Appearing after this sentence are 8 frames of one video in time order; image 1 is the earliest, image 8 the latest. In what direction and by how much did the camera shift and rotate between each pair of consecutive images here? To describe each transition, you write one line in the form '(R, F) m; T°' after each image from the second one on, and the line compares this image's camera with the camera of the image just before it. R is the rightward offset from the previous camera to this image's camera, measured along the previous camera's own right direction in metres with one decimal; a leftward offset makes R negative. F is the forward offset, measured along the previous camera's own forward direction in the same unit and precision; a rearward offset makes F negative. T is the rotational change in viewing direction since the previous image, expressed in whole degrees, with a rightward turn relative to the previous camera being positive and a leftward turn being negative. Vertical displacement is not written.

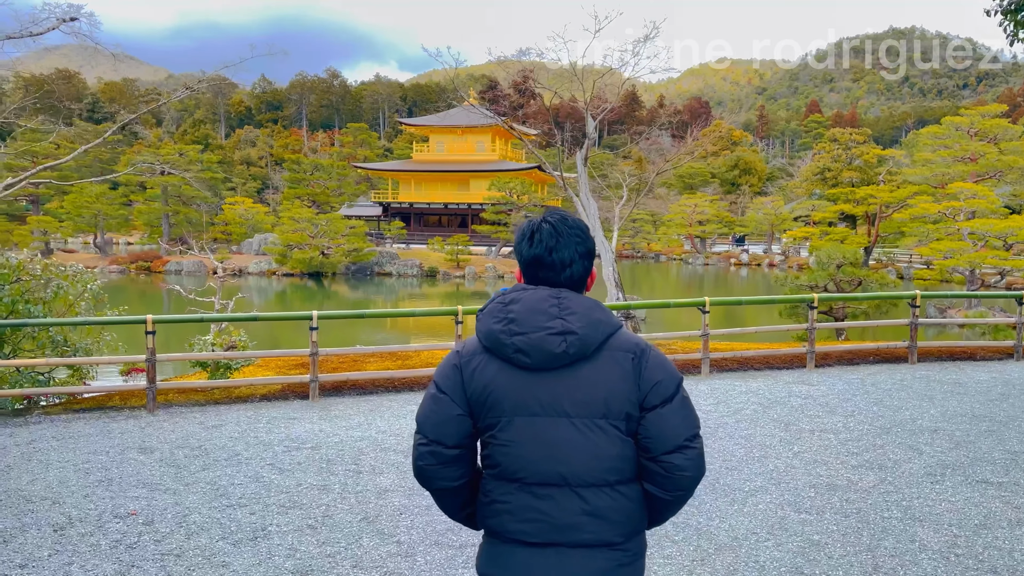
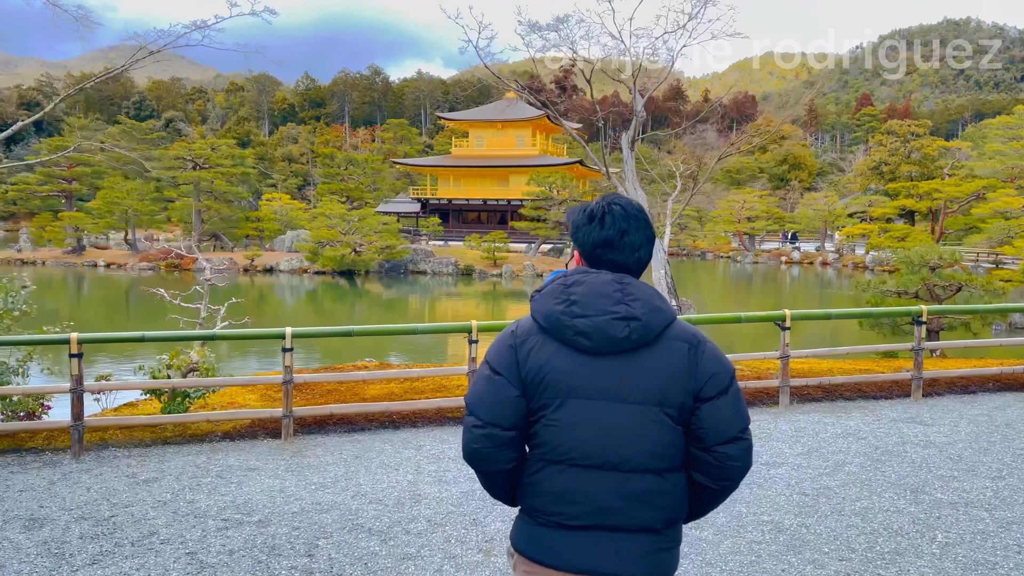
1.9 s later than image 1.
(0.0, +0.8) m; -3°
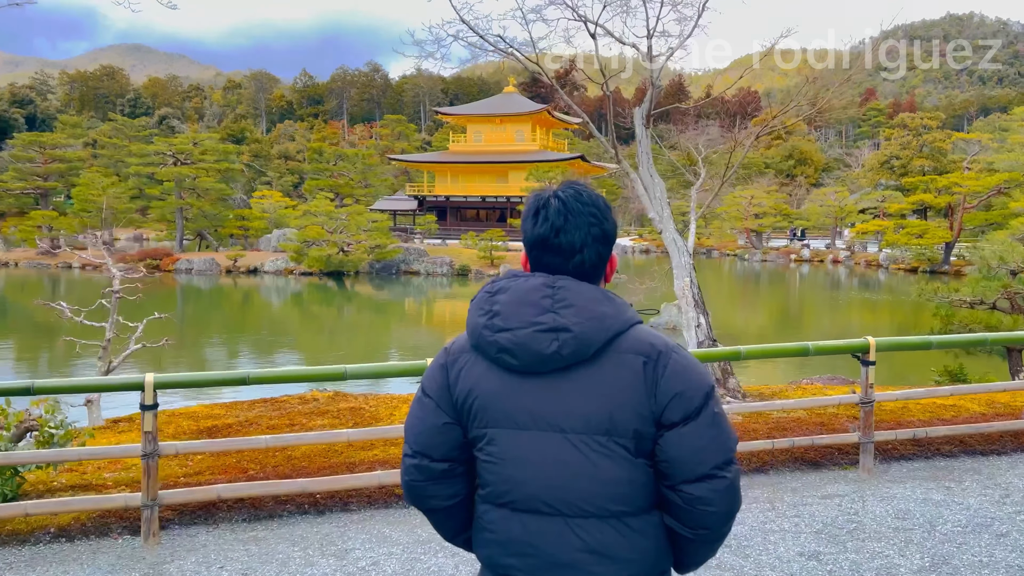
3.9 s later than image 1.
(+0.1, +0.9) m; 0°
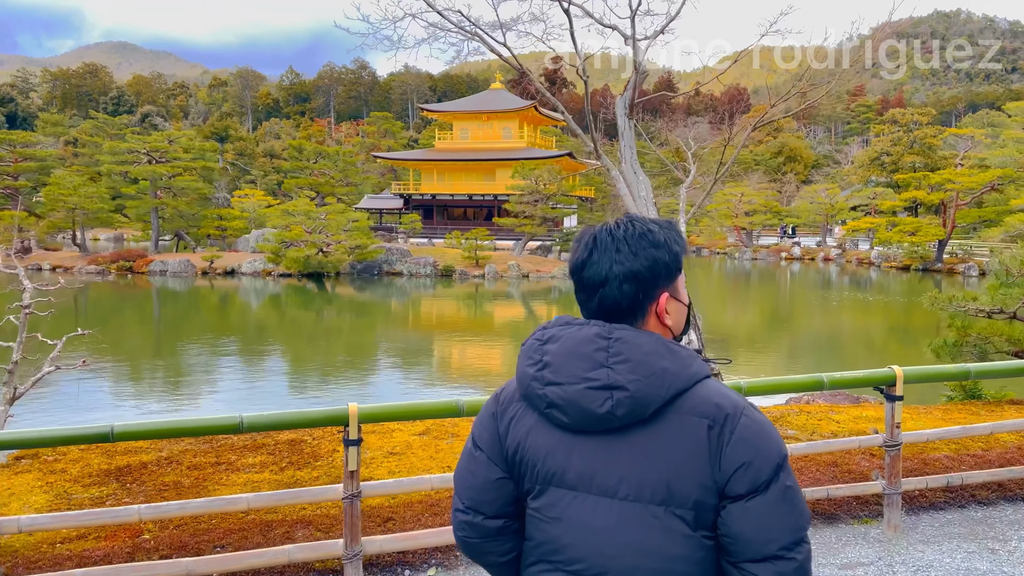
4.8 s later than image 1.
(+0.1, +0.4) m; +1°
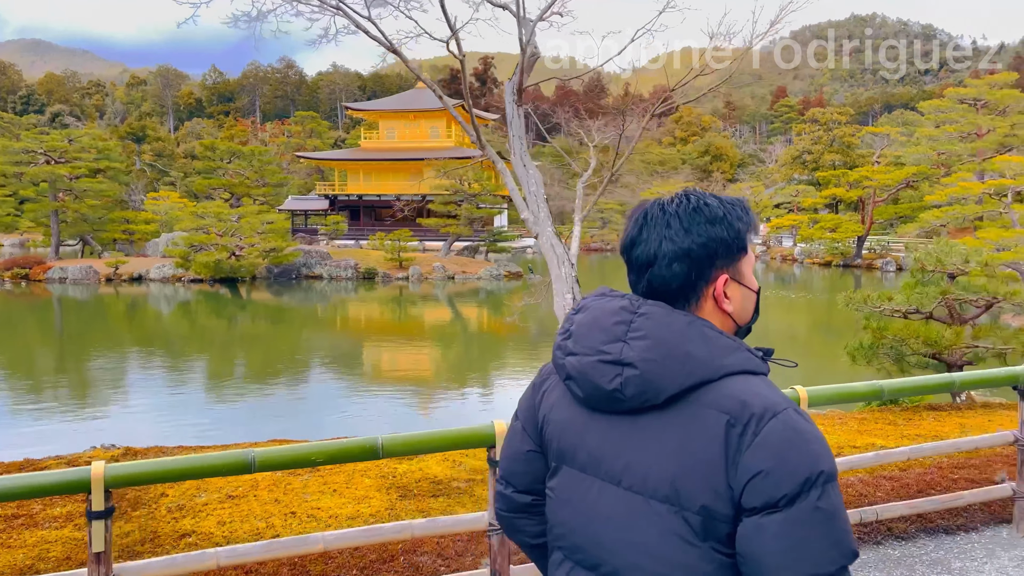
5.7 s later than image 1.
(+0.2, +0.3) m; +5°
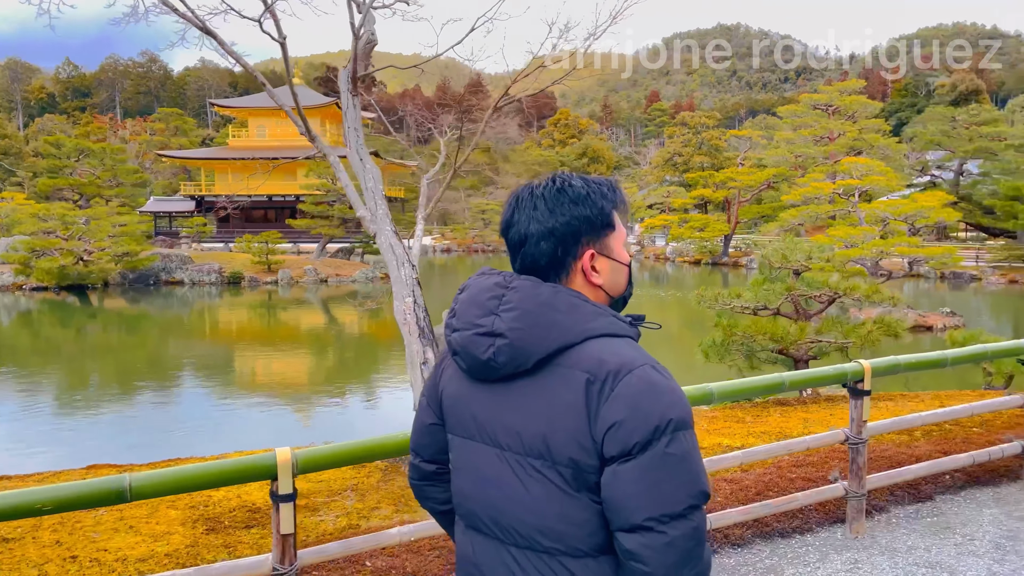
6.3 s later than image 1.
(+0.2, +0.2) m; +8°
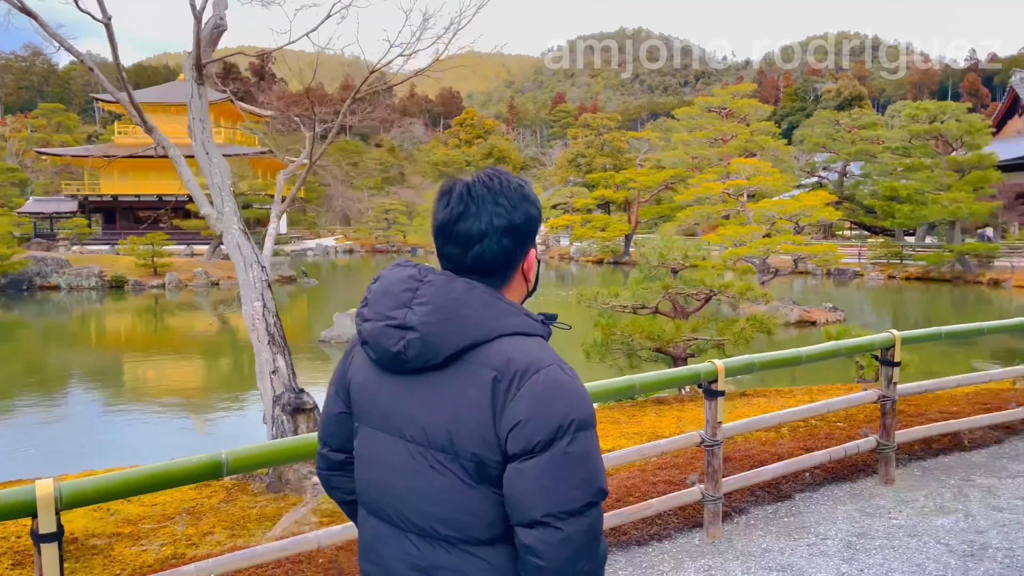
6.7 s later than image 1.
(+0.1, +0.1) m; +6°
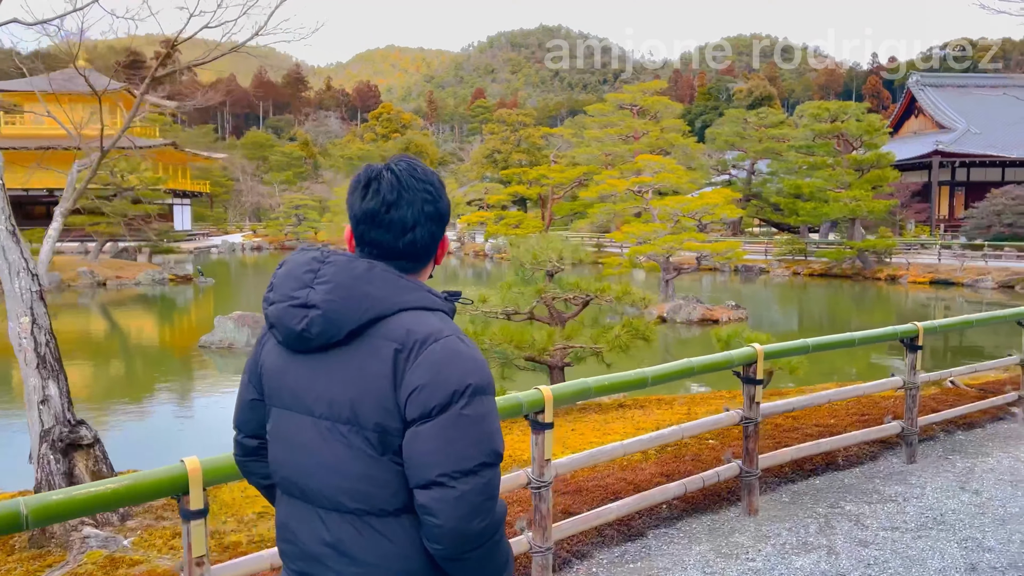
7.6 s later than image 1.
(+0.2, +0.3) m; +5°
